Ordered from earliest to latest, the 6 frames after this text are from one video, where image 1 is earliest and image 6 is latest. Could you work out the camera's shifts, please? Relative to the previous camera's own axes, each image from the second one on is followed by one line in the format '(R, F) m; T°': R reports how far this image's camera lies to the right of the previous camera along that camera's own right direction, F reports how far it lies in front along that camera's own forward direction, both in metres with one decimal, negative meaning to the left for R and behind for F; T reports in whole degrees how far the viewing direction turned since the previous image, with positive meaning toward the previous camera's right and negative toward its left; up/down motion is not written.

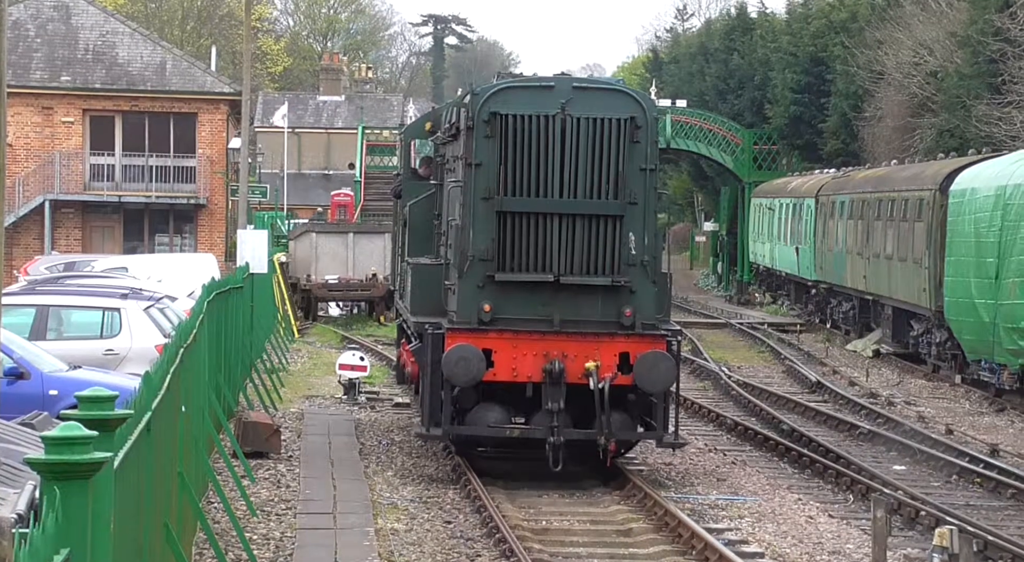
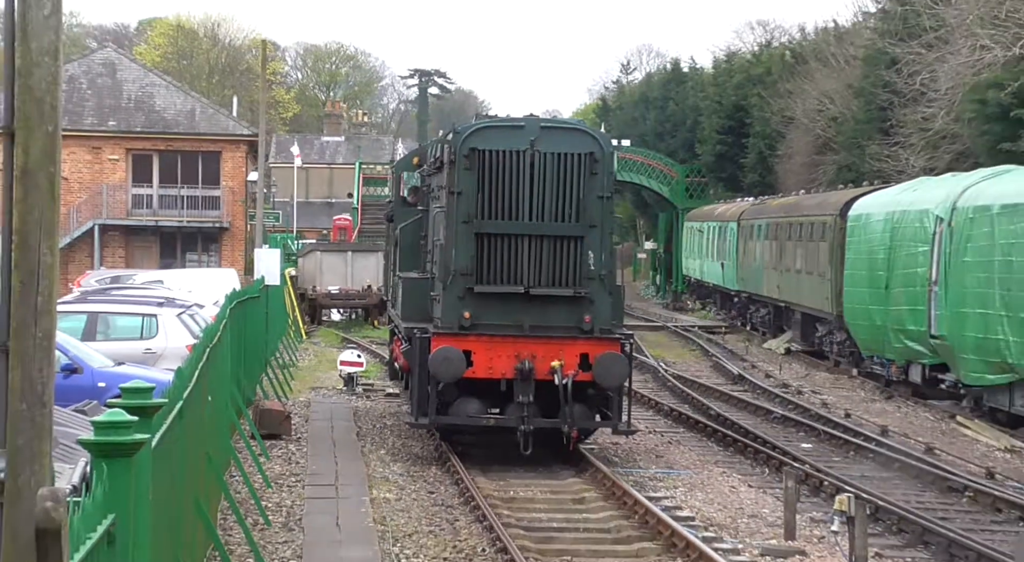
(+0.3, -3.0) m; 0°
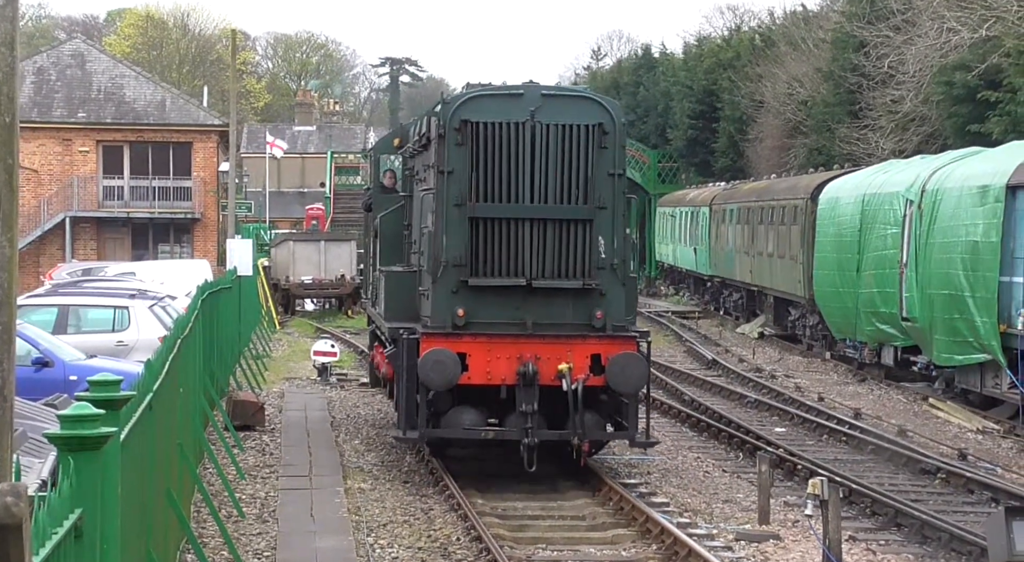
(+0.2, 0.0) m; 0°
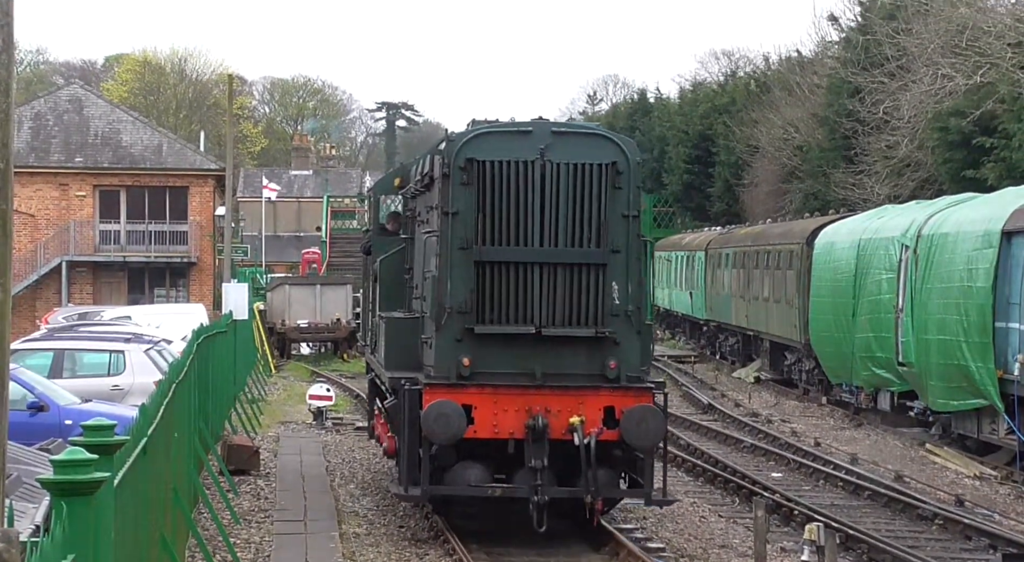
(0.0, 0.0) m; 0°
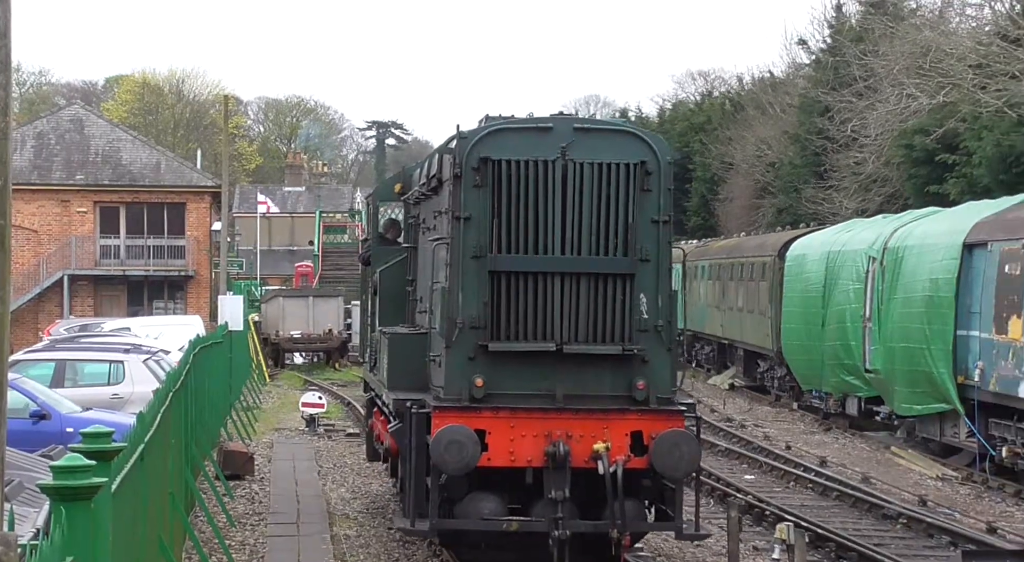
(+0.1, -0.8) m; 0°
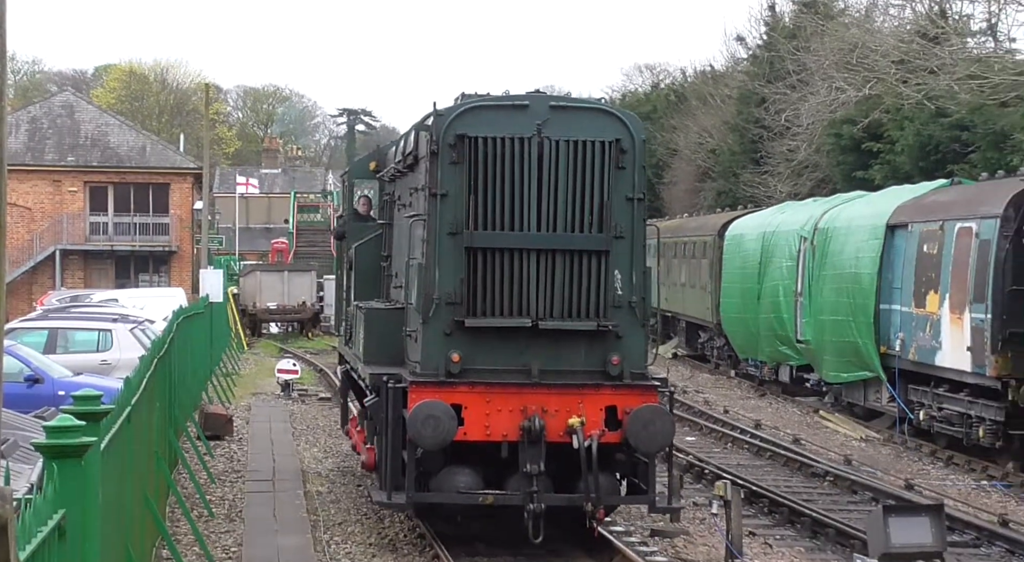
(+0.1, -1.5) m; +1°
